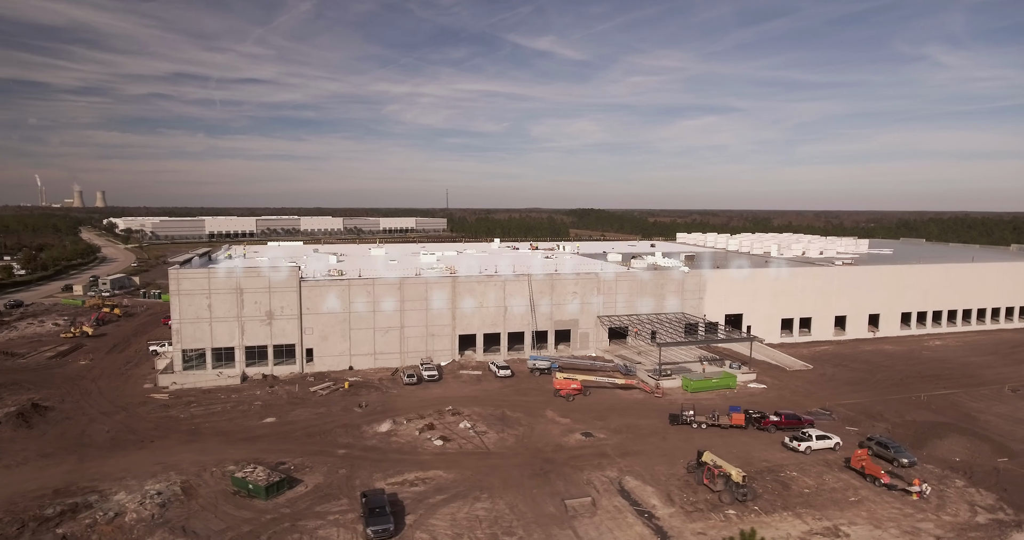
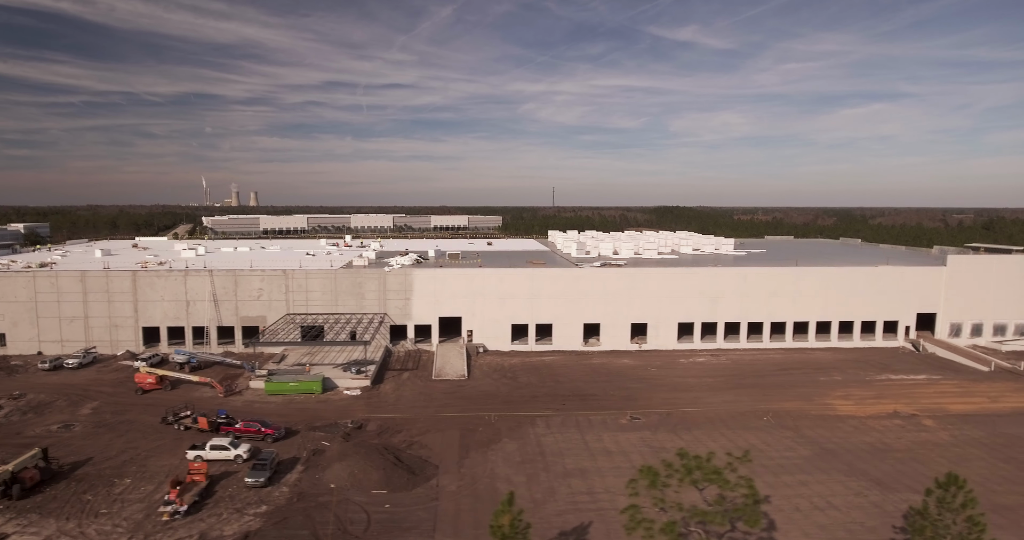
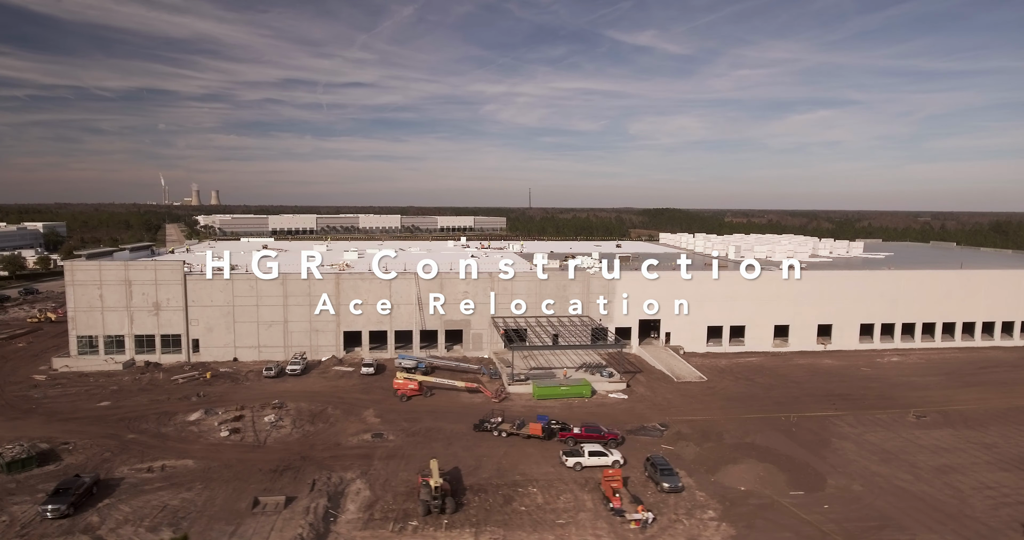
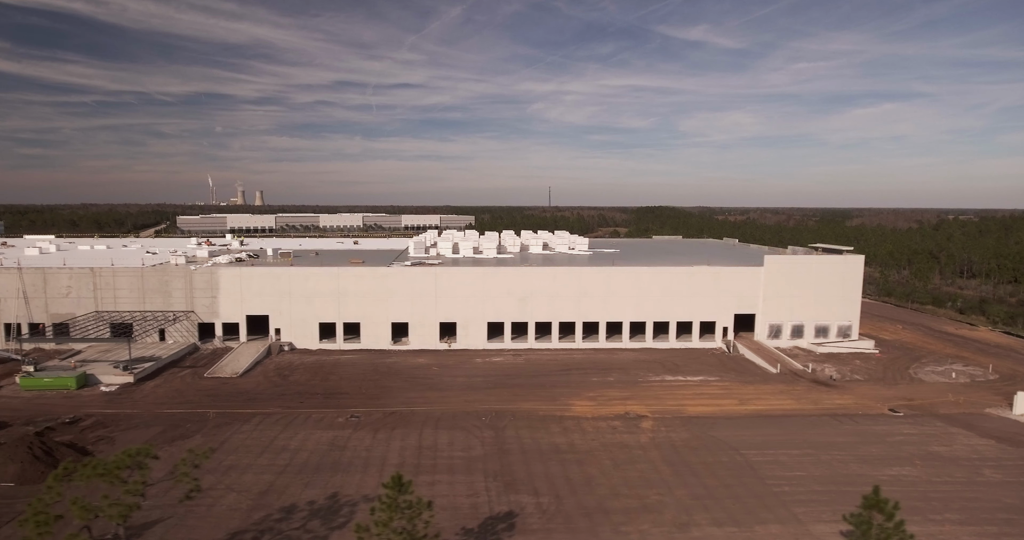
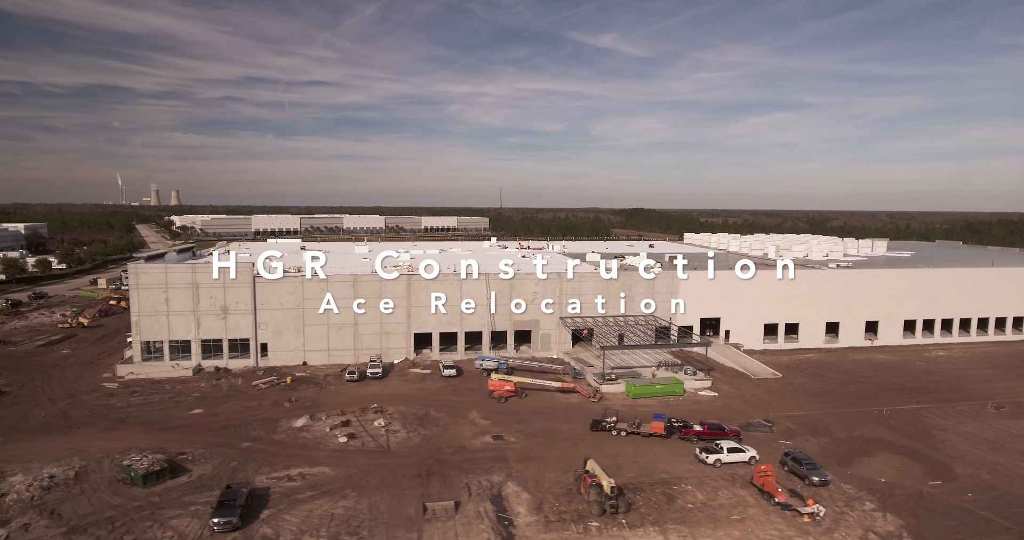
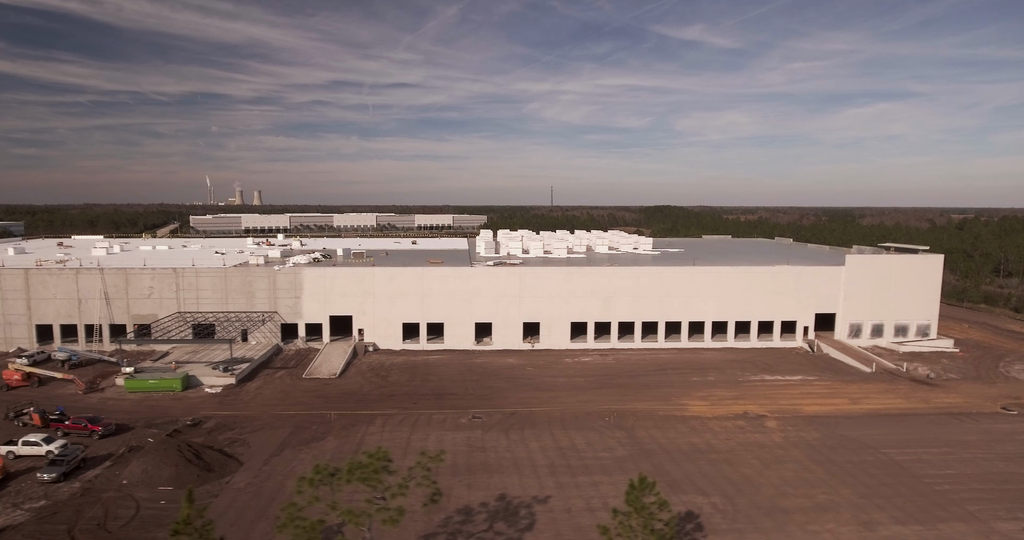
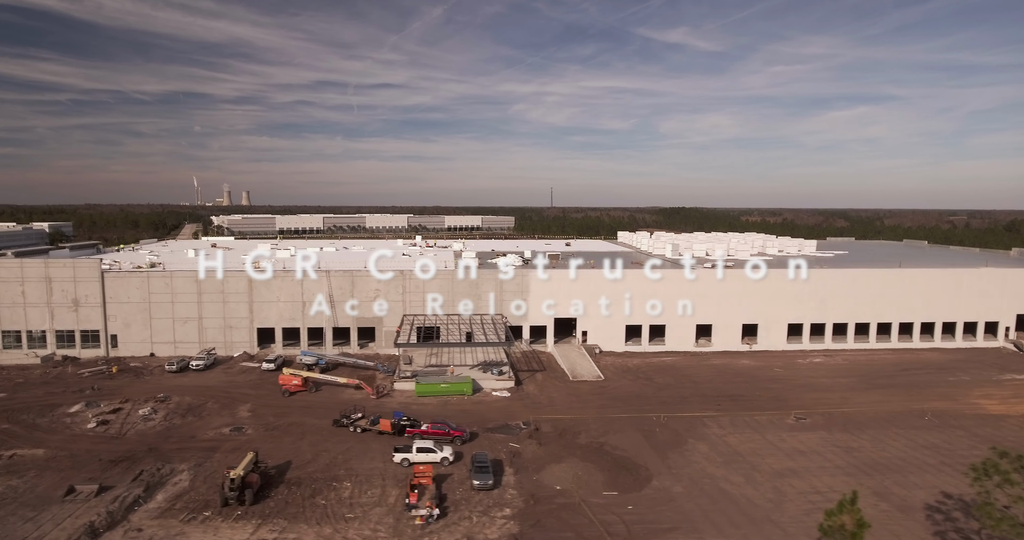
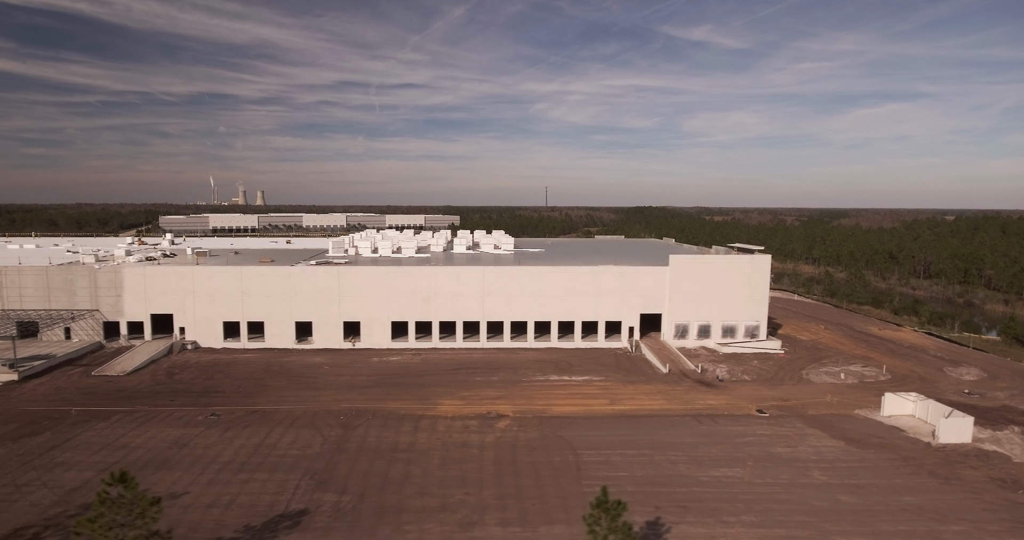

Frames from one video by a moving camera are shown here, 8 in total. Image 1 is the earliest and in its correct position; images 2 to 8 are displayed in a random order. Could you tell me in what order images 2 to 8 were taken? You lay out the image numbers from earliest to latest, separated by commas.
5, 3, 7, 2, 6, 4, 8
